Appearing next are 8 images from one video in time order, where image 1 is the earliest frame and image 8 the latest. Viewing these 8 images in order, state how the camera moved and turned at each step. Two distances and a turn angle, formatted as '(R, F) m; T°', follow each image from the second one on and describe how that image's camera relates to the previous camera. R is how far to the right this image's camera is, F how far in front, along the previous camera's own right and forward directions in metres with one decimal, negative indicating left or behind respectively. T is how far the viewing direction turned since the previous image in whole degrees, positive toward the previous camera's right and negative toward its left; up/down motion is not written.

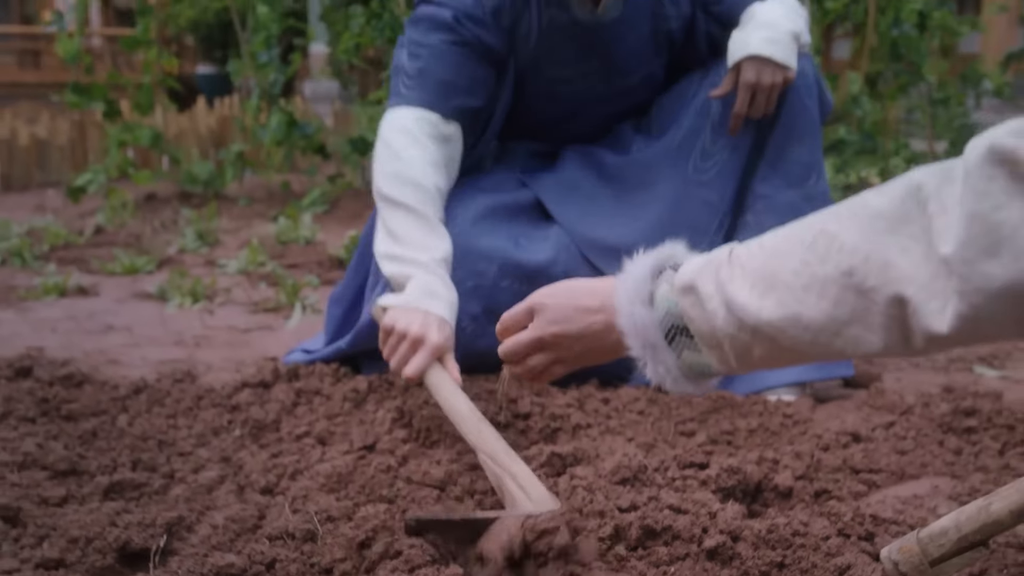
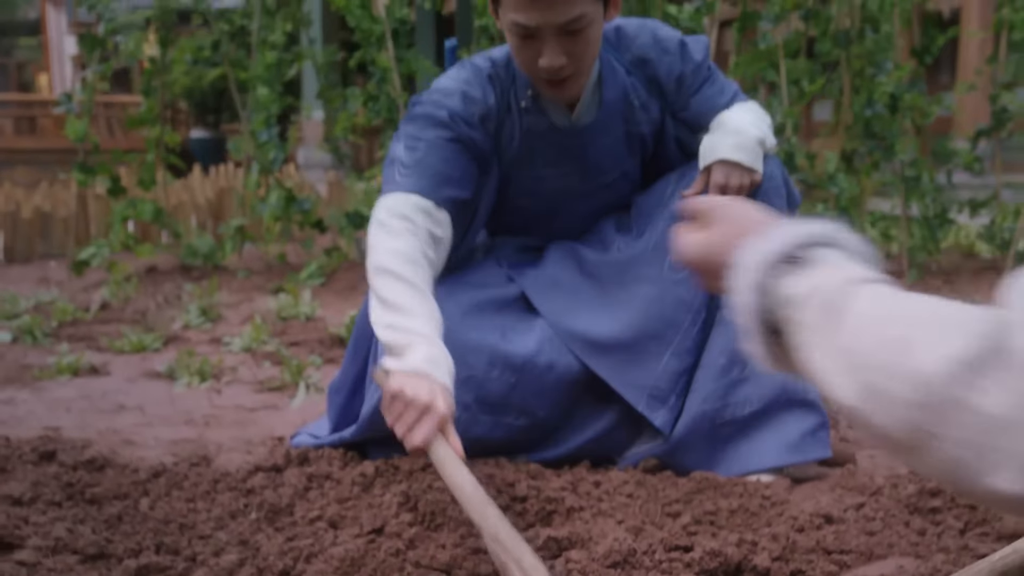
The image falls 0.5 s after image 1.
(0.0, -0.1) m; +1°
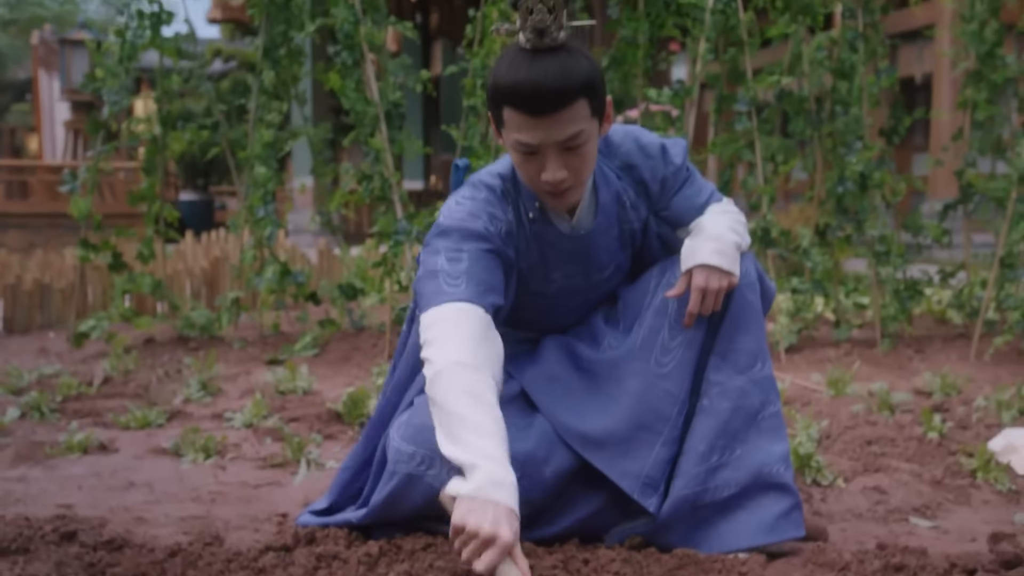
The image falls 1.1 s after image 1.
(0.0, -0.1) m; +1°
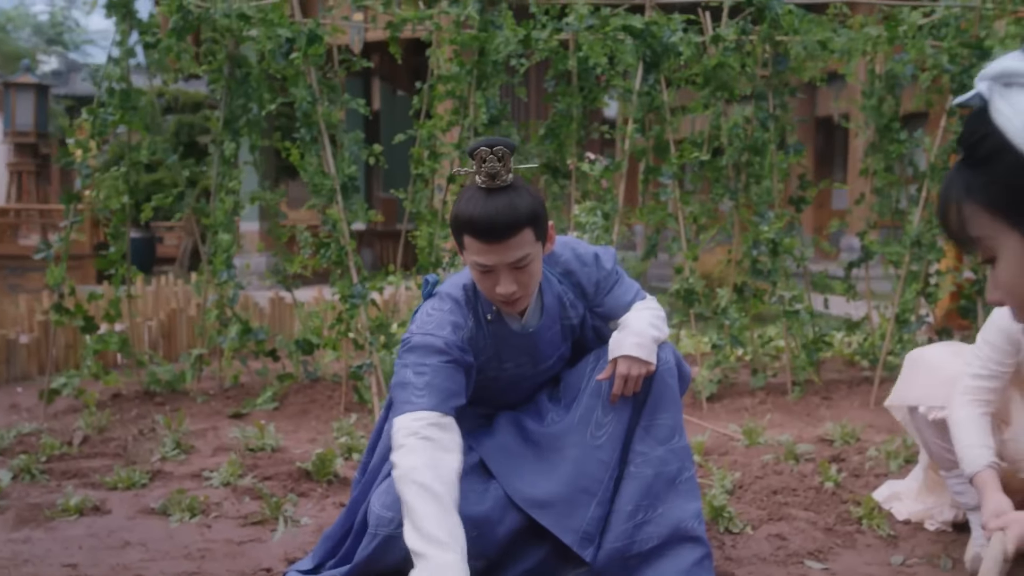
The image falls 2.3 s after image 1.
(0.0, -0.4) m; +4°
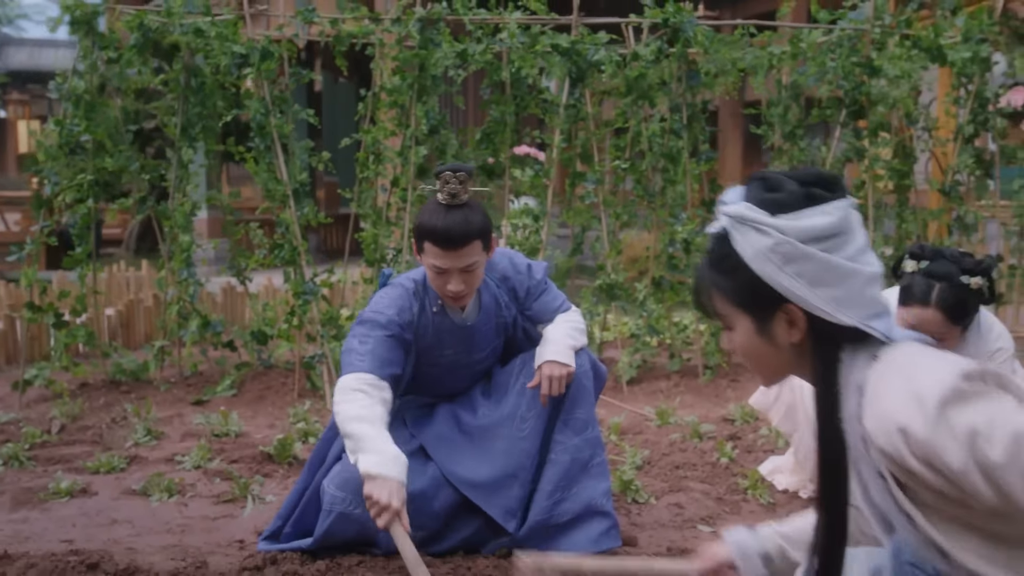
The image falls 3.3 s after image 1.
(0.0, -0.4) m; +3°
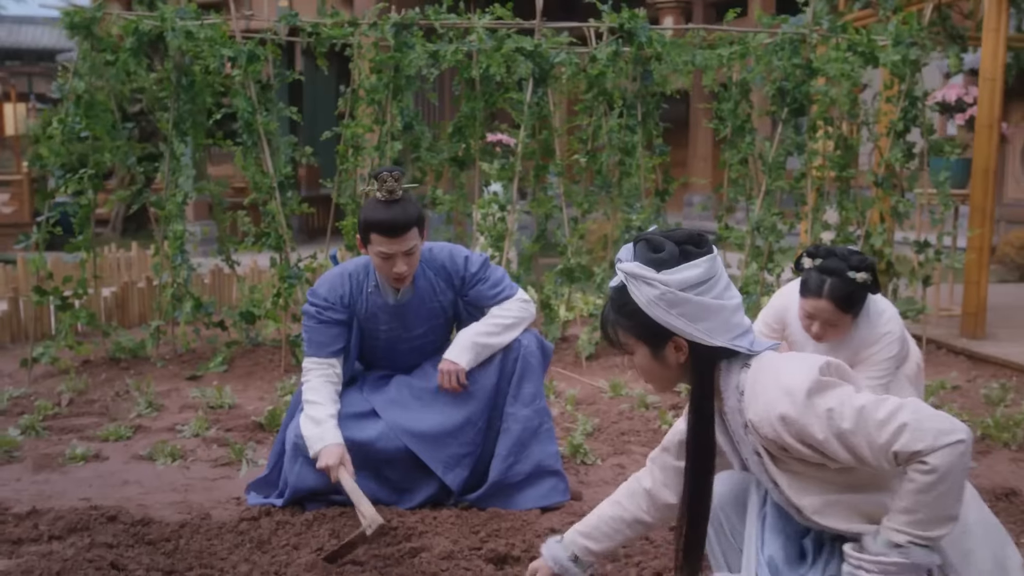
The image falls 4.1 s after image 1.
(+0.1, -0.4) m; +1°
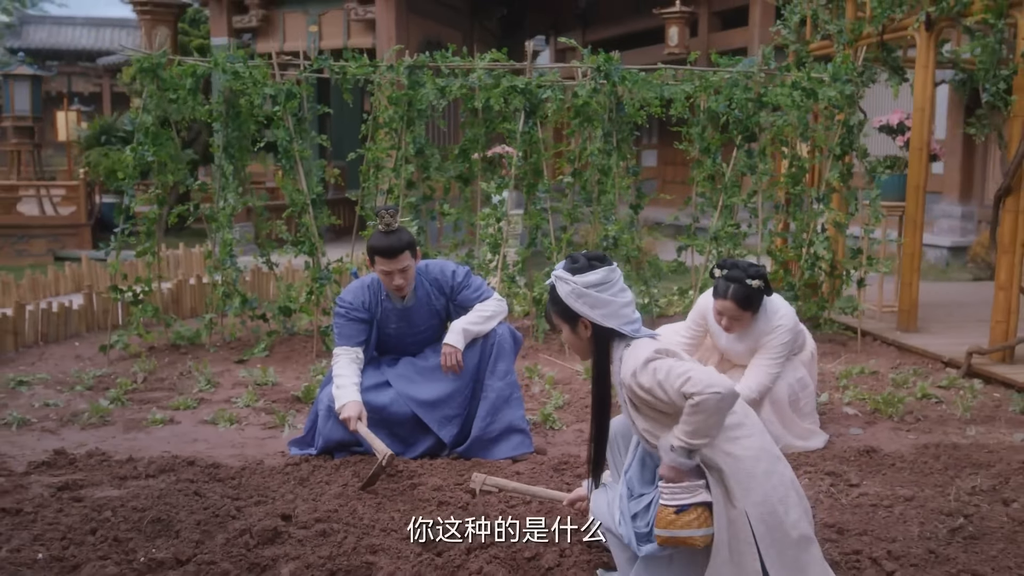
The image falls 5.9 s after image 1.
(+0.2, -1.0) m; -1°
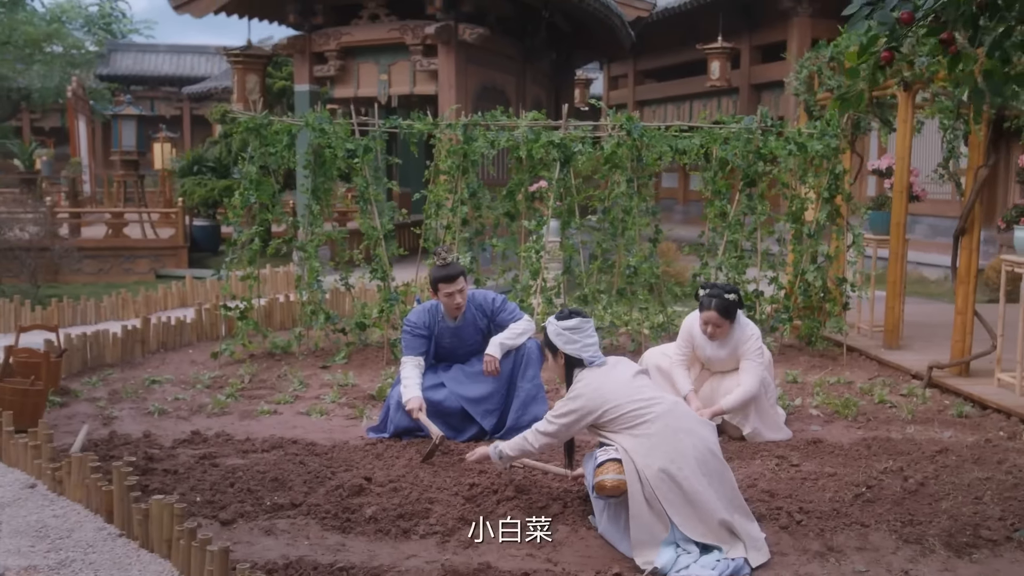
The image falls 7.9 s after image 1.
(+0.2, -1.3) m; -3°
